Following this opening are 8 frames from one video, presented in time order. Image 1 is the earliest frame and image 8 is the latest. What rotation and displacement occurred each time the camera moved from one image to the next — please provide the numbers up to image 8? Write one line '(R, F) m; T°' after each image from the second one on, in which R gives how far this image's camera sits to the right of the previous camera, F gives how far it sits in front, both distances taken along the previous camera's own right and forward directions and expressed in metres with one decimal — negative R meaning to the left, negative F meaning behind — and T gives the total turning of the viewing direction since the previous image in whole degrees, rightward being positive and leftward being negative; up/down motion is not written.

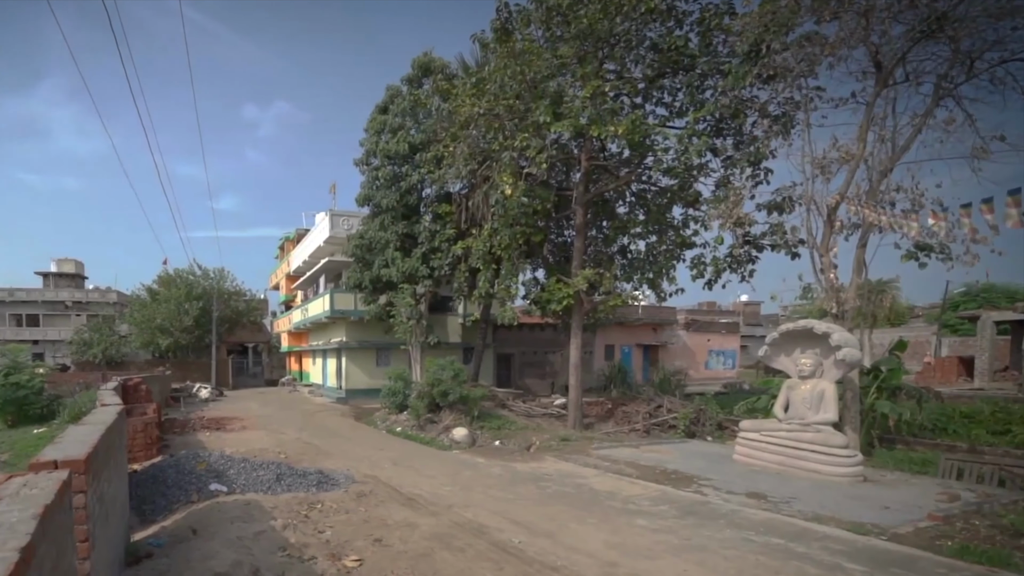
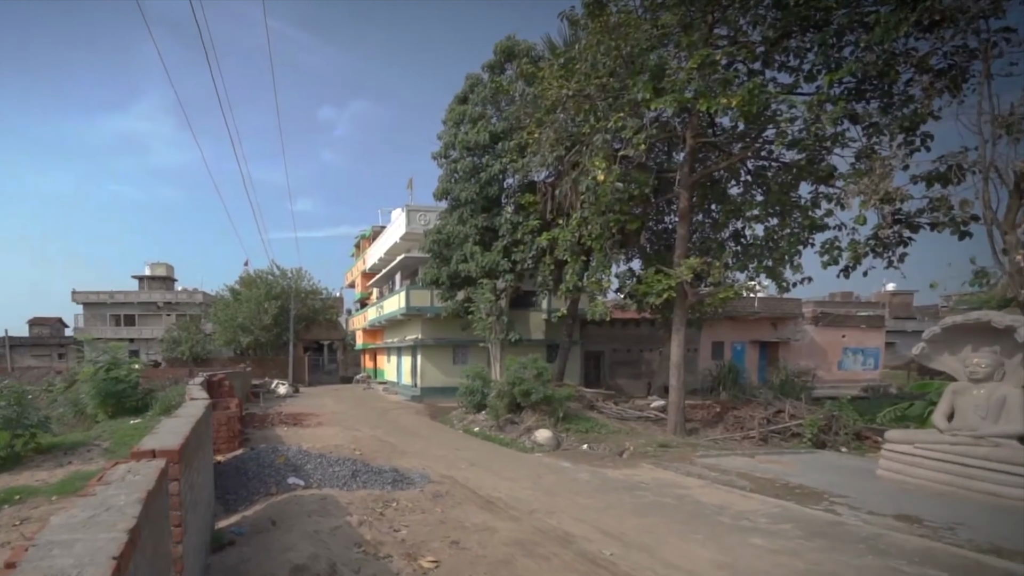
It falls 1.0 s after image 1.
(-0.3, +0.4) m; -6°
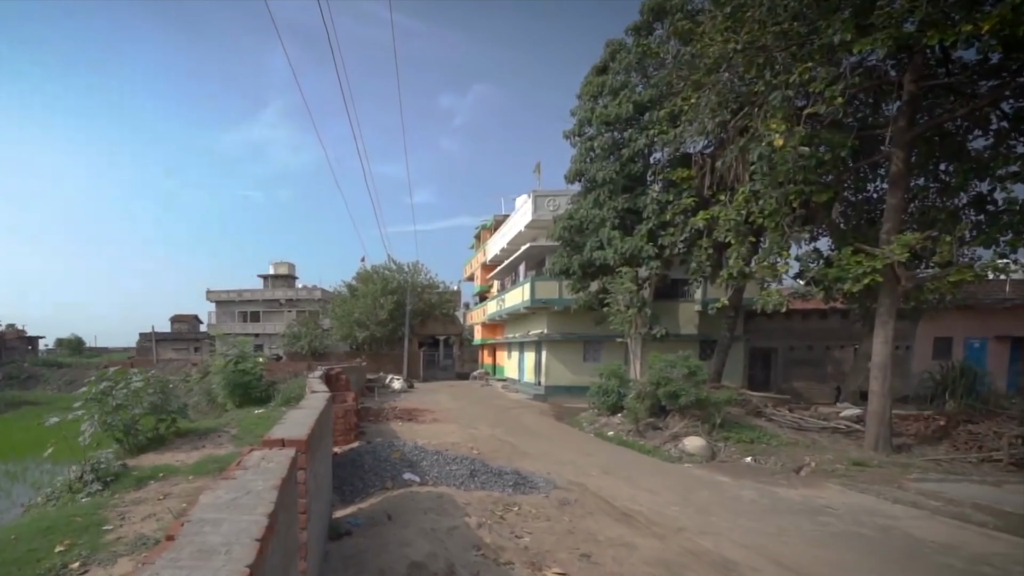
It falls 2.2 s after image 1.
(-0.6, +0.6) m; -10°
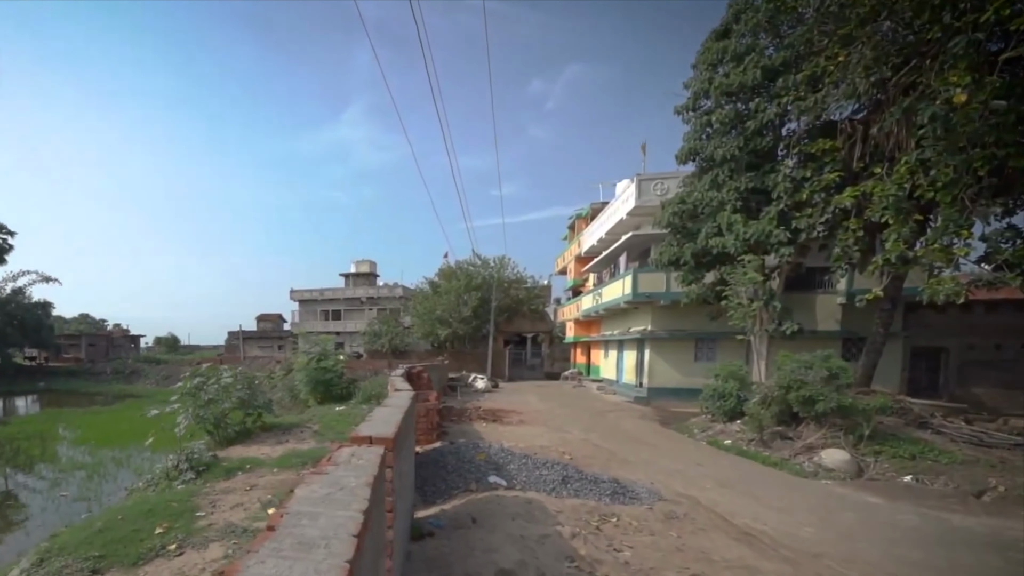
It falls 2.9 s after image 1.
(-0.4, +0.5) m; -7°
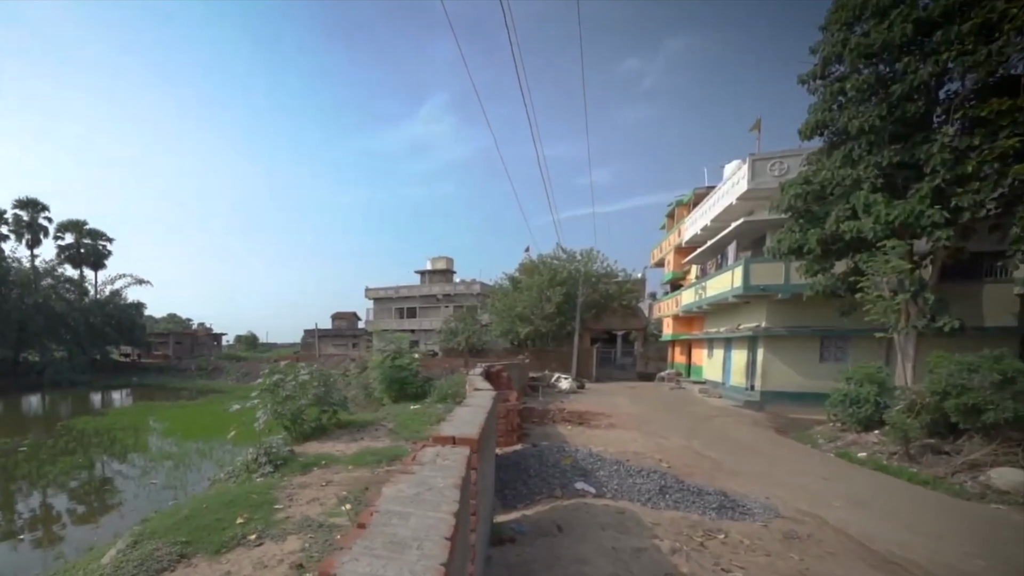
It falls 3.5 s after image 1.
(-0.4, +0.4) m; -6°
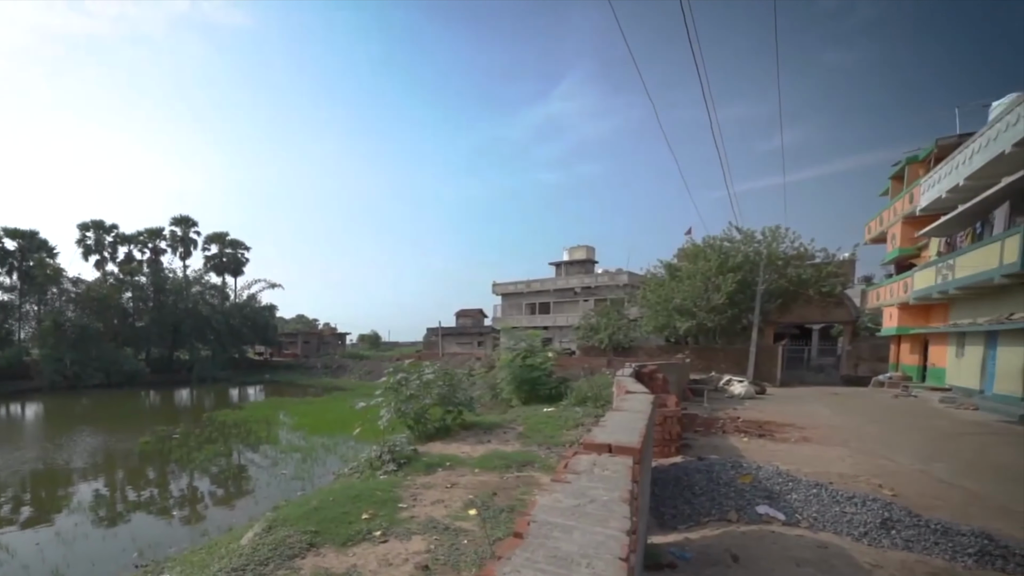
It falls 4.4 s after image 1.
(-0.8, +0.9) m; -10°
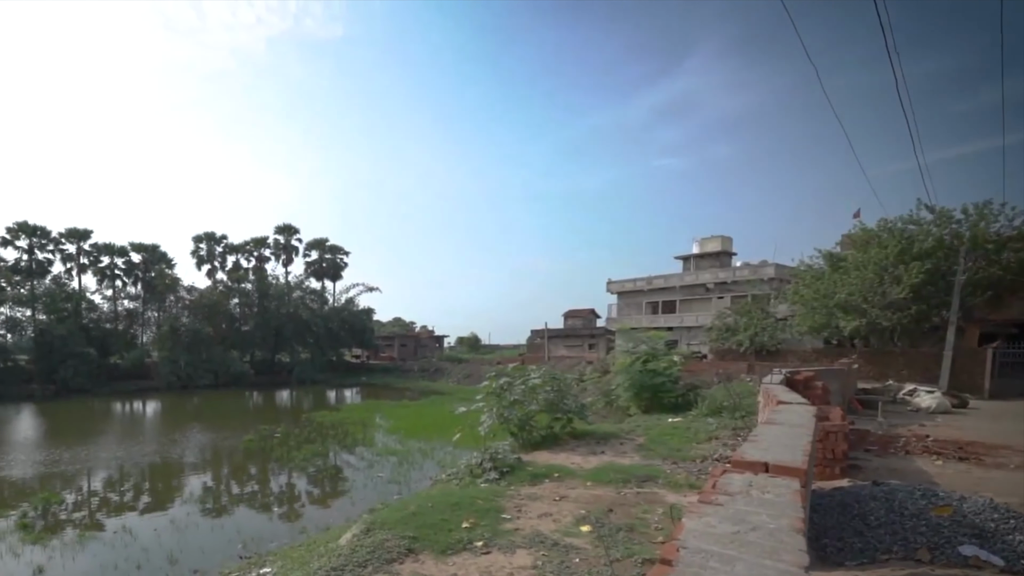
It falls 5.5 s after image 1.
(-0.7, +0.7) m; -8°
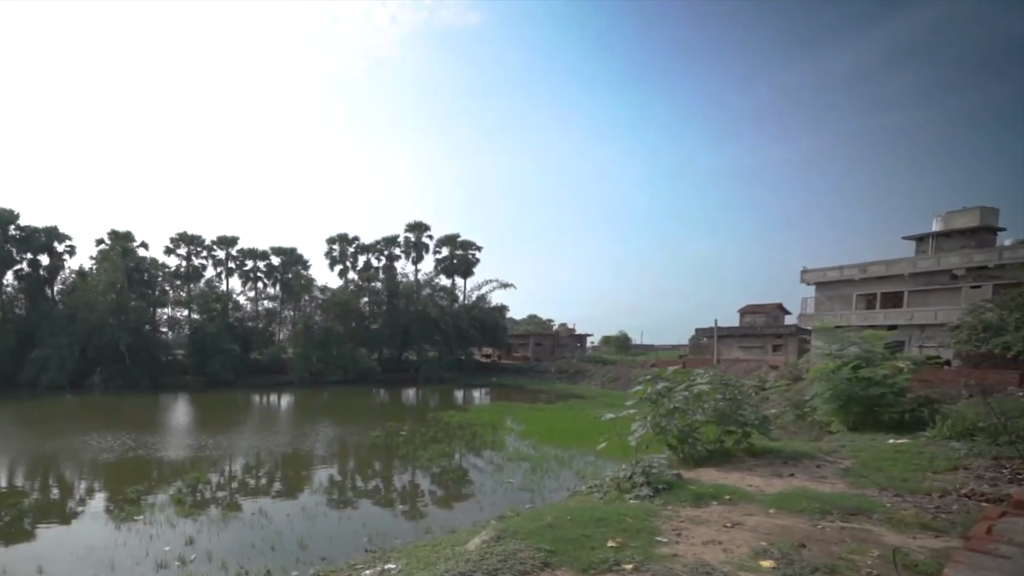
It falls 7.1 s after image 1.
(-1.0, +0.9) m; -11°
